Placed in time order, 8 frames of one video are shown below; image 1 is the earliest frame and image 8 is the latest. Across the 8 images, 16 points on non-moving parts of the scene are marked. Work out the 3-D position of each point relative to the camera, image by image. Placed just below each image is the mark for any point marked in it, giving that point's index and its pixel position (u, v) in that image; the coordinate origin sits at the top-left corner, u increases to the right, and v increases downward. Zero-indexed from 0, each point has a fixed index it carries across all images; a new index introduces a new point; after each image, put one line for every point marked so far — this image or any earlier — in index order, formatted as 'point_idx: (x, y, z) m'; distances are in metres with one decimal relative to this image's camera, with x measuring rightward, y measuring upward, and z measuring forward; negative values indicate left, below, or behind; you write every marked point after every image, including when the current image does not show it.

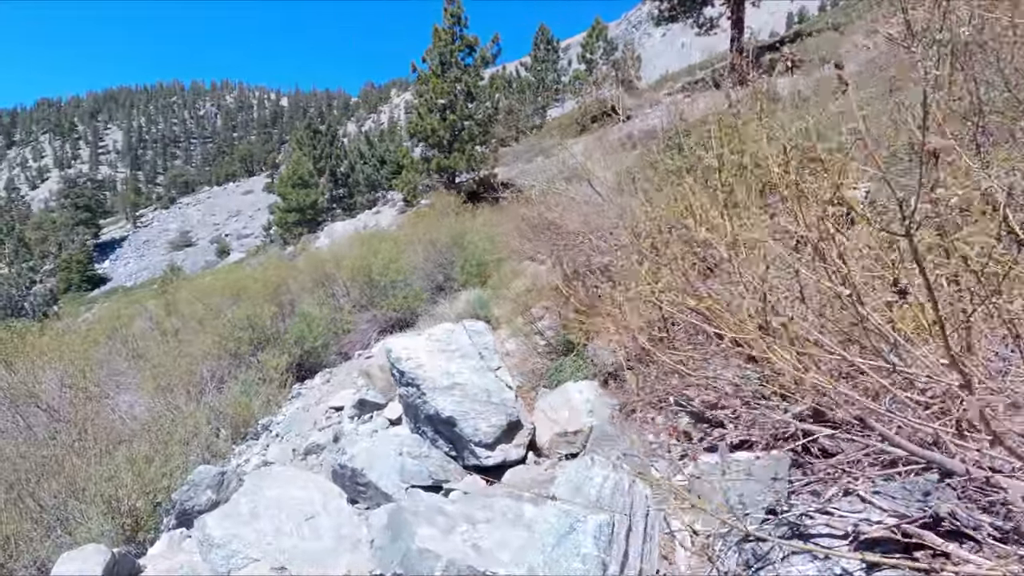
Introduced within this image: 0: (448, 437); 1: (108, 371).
0: (-0.4, -1.0, +3.4) m
1: (-6.0, -1.2, +8.0) m
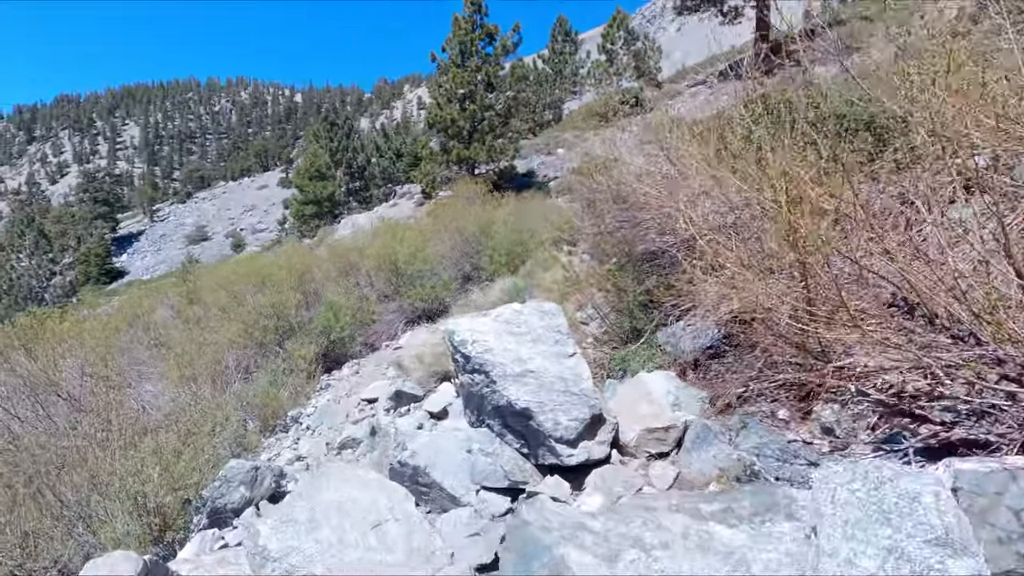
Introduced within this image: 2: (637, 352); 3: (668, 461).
0: (0.0, -0.8, +3.0) m
1: (-5.5, -1.0, +7.6) m
2: (+1.0, -0.5, +4.2) m
3: (+0.9, -1.0, +3.0) m
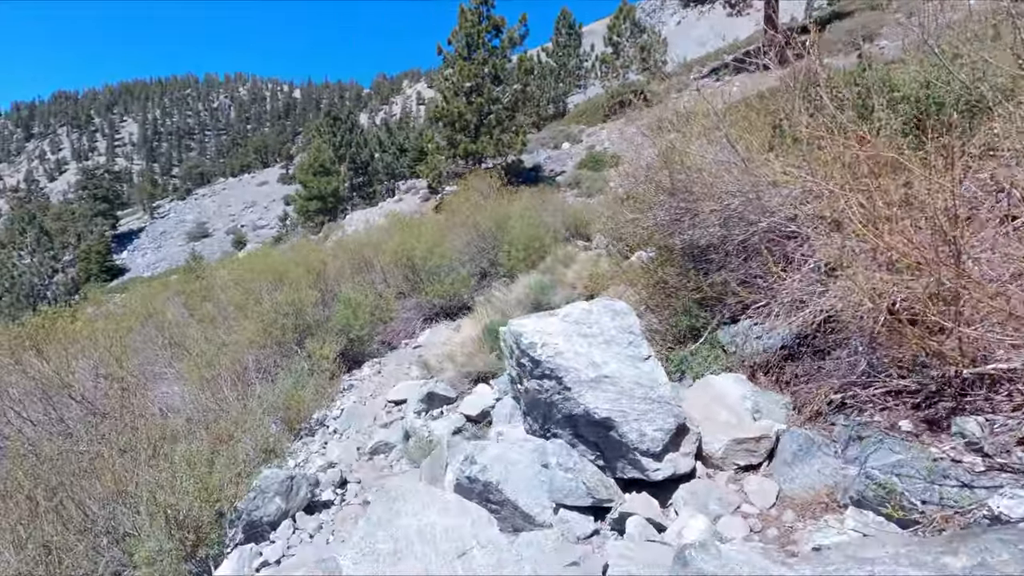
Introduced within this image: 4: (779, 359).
0: (+0.4, -0.8, +2.7) m
1: (-5.1, -1.0, +7.4) m
2: (+1.3, -0.5, +3.9) m
3: (+1.3, -0.9, +2.7) m
4: (+1.7, -0.5, +3.5) m
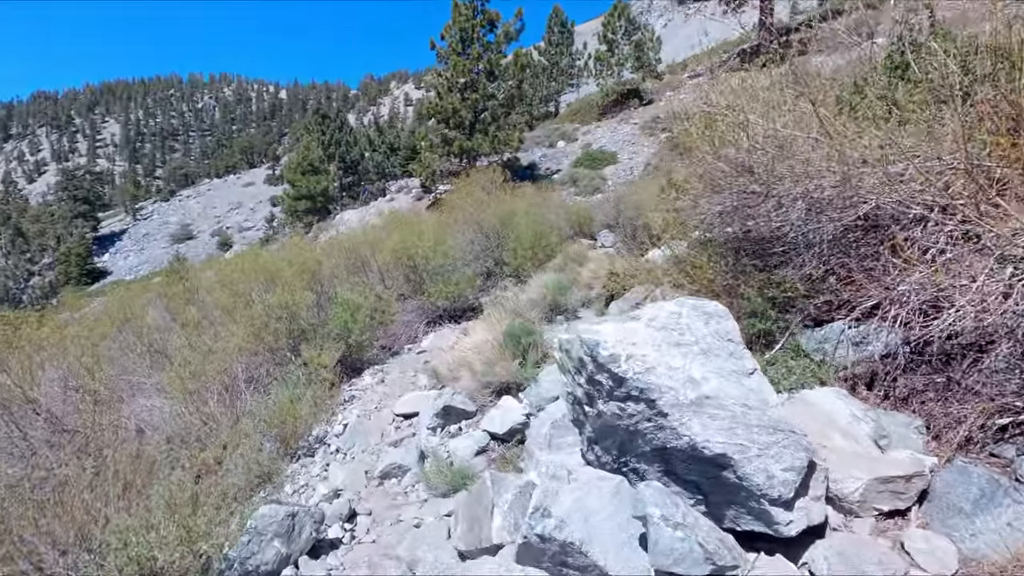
0: (+0.7, -0.8, +2.1) m
1: (-4.9, -1.0, +6.6) m
2: (+1.6, -0.4, +3.3) m
3: (+1.6, -0.9, +2.1) m
4: (+2.0, -0.4, +2.9) m
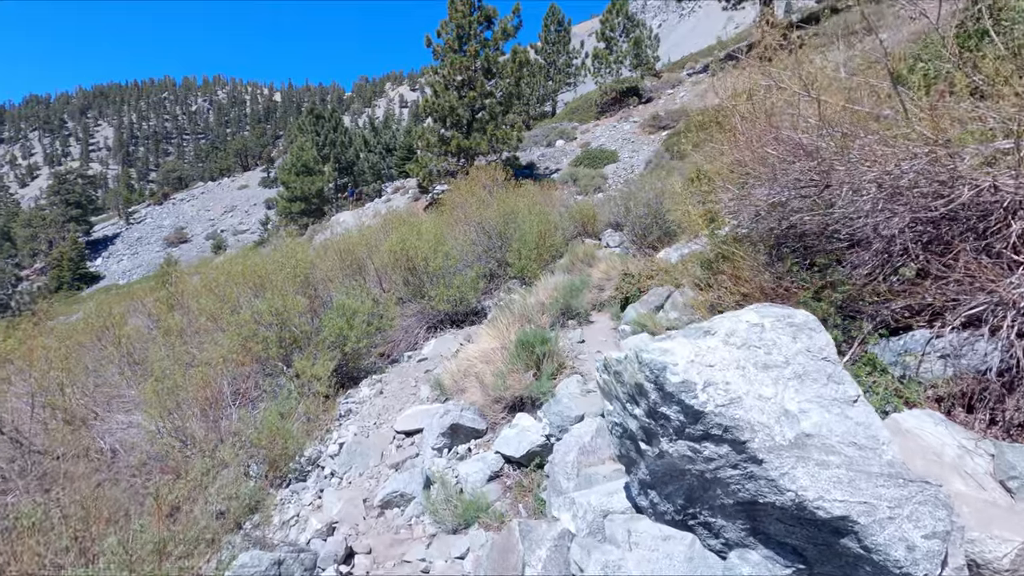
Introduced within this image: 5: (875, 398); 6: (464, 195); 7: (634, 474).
0: (+0.9, -0.8, +1.6) m
1: (-4.8, -1.1, +6.1) m
2: (+1.8, -0.5, +2.8) m
3: (+1.7, -0.9, +1.6) m
4: (+2.2, -0.5, +2.4) m
5: (+1.8, -0.5, +2.6) m
6: (-1.0, +2.0, +11.3) m
7: (+0.5, -0.8, +2.4) m
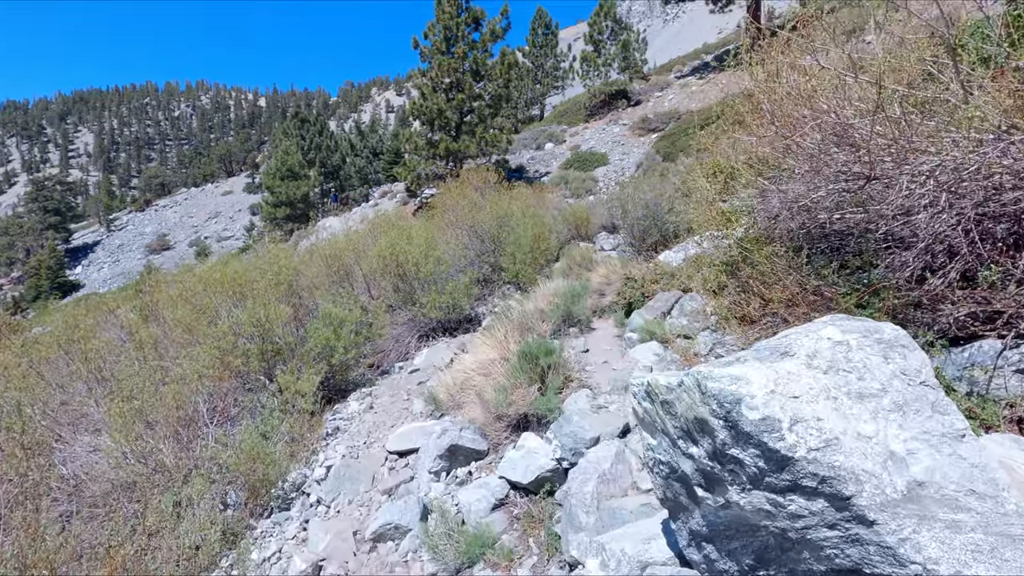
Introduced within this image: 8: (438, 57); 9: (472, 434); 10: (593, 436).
0: (+1.0, -0.8, +1.3) m
1: (-4.8, -1.2, +5.6) m
2: (+1.8, -0.5, +2.5) m
3: (+1.8, -1.0, +1.3) m
4: (+2.2, -0.5, +2.1) m
5: (+1.9, -0.6, +2.3) m
6: (-1.2, +1.8, +11.0) m
7: (+0.6, -0.9, +2.0) m
8: (-2.7, +8.5, +19.6) m
9: (-0.3, -1.1, +4.2) m
10: (+0.5, -1.0, +3.5) m
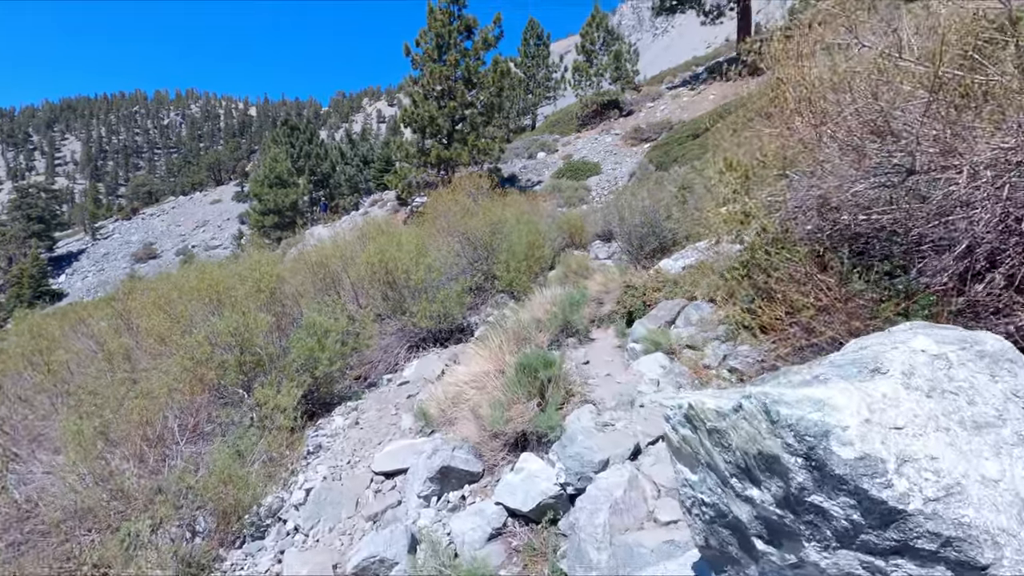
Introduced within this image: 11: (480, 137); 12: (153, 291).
0: (+1.0, -0.8, +0.9) m
1: (-4.8, -1.3, +5.2) m
2: (+1.8, -0.5, +2.2) m
3: (+1.8, -0.9, +1.0) m
4: (+2.3, -0.5, +1.8) m
5: (+1.9, -0.6, +2.0) m
6: (-1.3, +1.7, +10.7) m
7: (+0.6, -0.9, +1.7) m
8: (-3.0, +8.2, +19.4) m
9: (-0.3, -1.2, +3.8) m
10: (+0.5, -1.0, +3.1) m
11: (-1.1, +5.6, +19.9) m
12: (-4.8, -0.1, +7.3) m
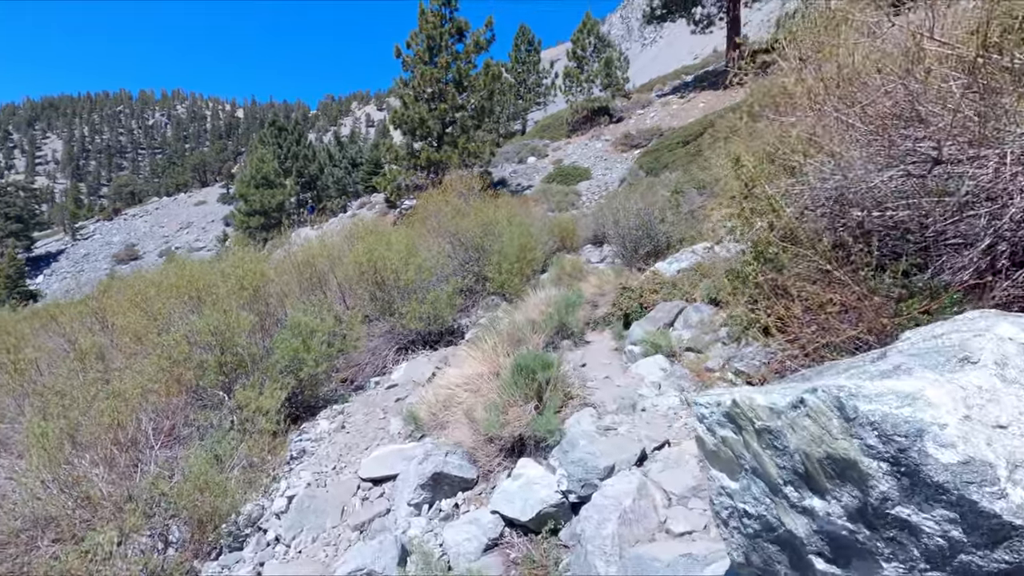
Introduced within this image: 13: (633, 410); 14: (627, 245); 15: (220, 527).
0: (+1.1, -0.8, +0.8) m
1: (-4.9, -1.2, +4.9) m
2: (+1.8, -0.5, +2.0) m
3: (+1.9, -0.9, +0.8) m
4: (+2.3, -0.5, +1.6) m
5: (+1.9, -0.6, +1.8) m
6: (-1.5, +1.6, +10.5) m
7: (+0.7, -0.8, +1.5) m
8: (-3.3, +8.1, +19.2) m
9: (-0.4, -1.2, +3.6) m
10: (+0.5, -1.0, +2.9) m
11: (-1.5, +5.5, +19.8) m
12: (-4.9, 0.0, +7.0) m
13: (+0.8, -0.9, +3.8) m
14: (+1.9, +0.7, +8.6) m
15: (-2.0, -1.7, +3.7) m
